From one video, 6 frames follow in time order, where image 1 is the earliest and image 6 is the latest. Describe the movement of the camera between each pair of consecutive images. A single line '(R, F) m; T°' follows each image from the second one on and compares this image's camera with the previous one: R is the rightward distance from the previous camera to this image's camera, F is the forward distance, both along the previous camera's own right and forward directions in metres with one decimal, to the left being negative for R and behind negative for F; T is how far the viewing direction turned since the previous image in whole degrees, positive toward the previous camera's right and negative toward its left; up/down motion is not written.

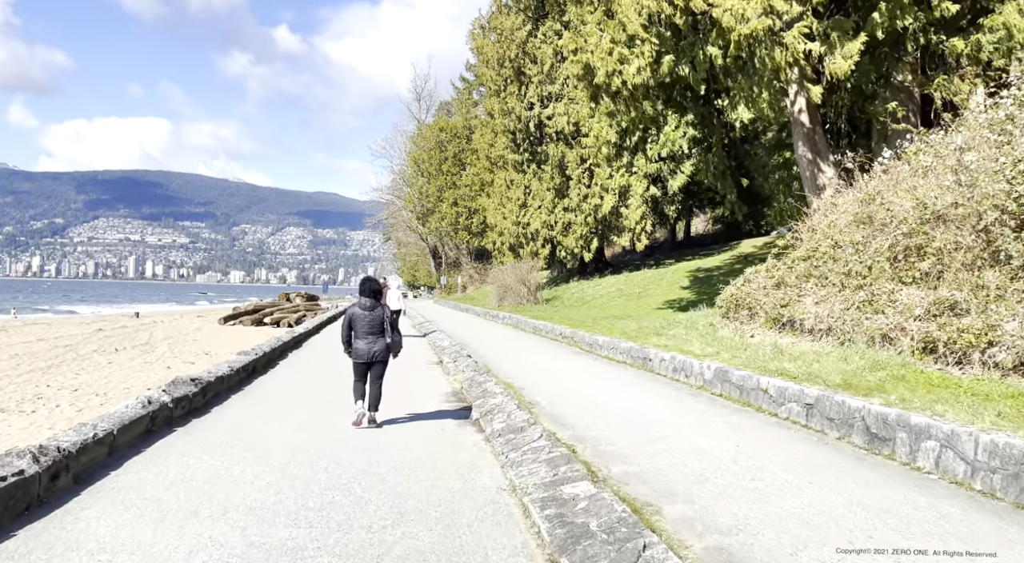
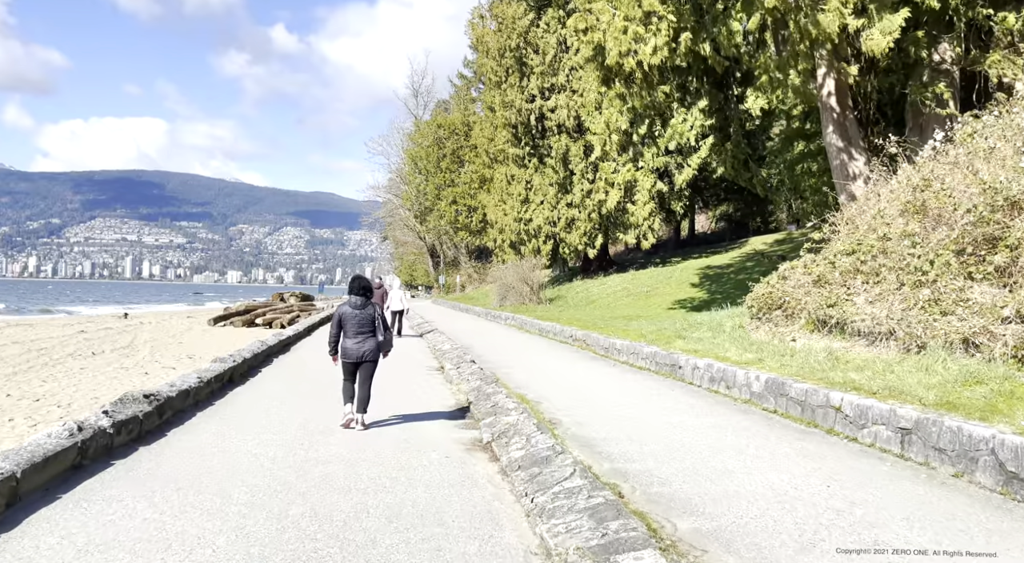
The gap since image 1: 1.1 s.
(-0.2, +1.3) m; 0°
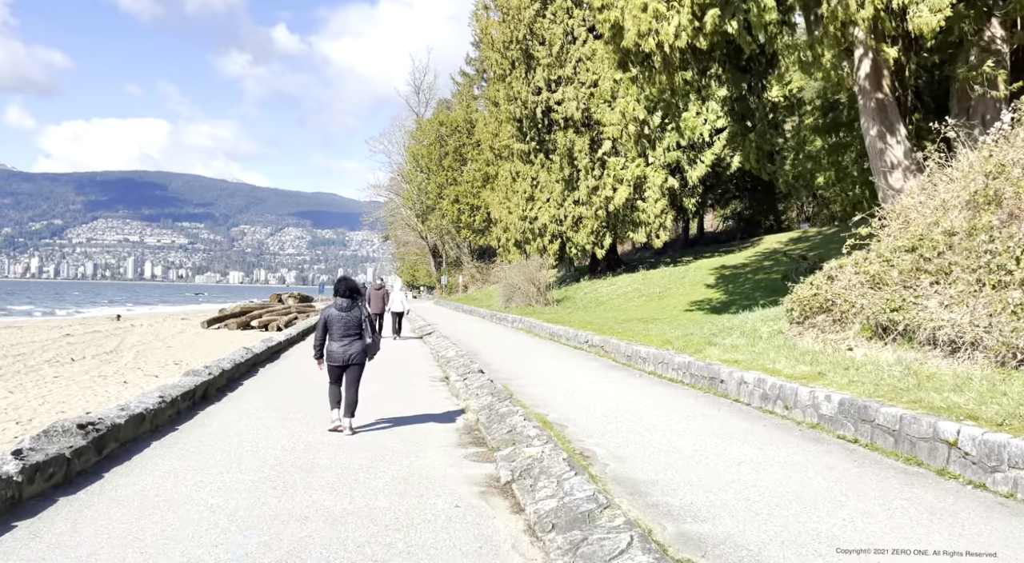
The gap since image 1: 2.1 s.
(-0.2, +1.3) m; 0°
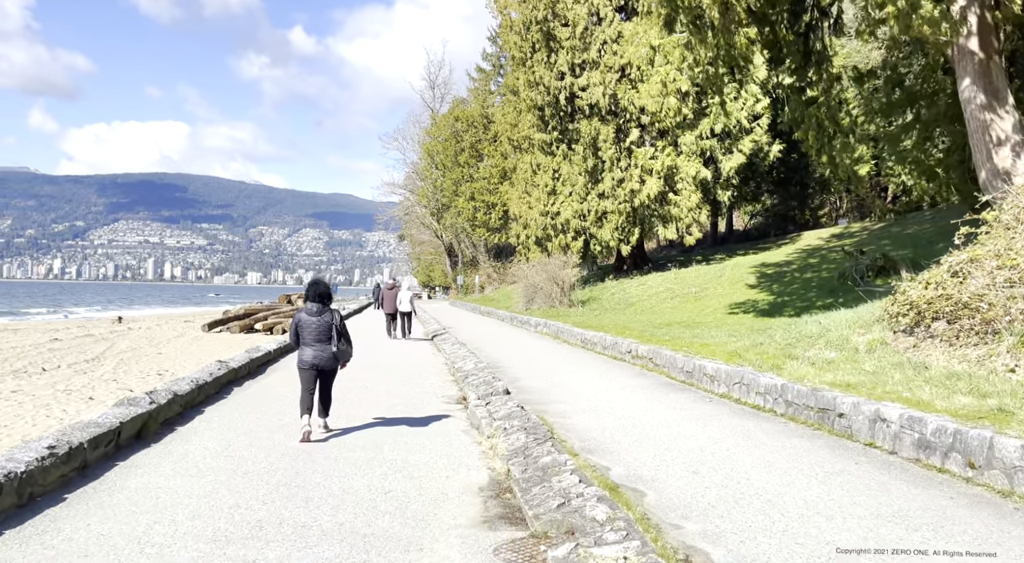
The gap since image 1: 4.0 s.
(-0.2, +2.3) m; -1°
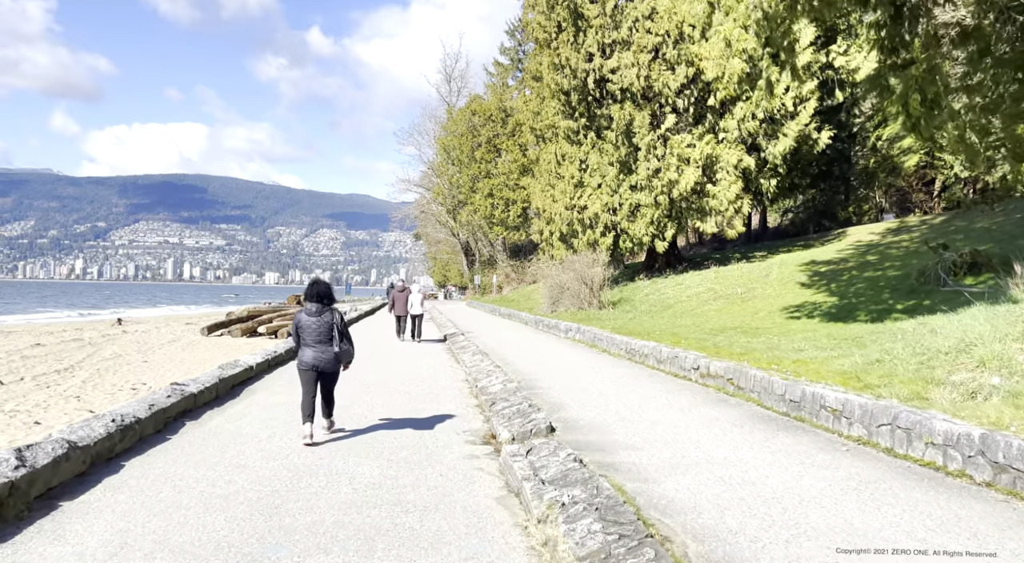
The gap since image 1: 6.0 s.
(-0.3, +2.5) m; -1°
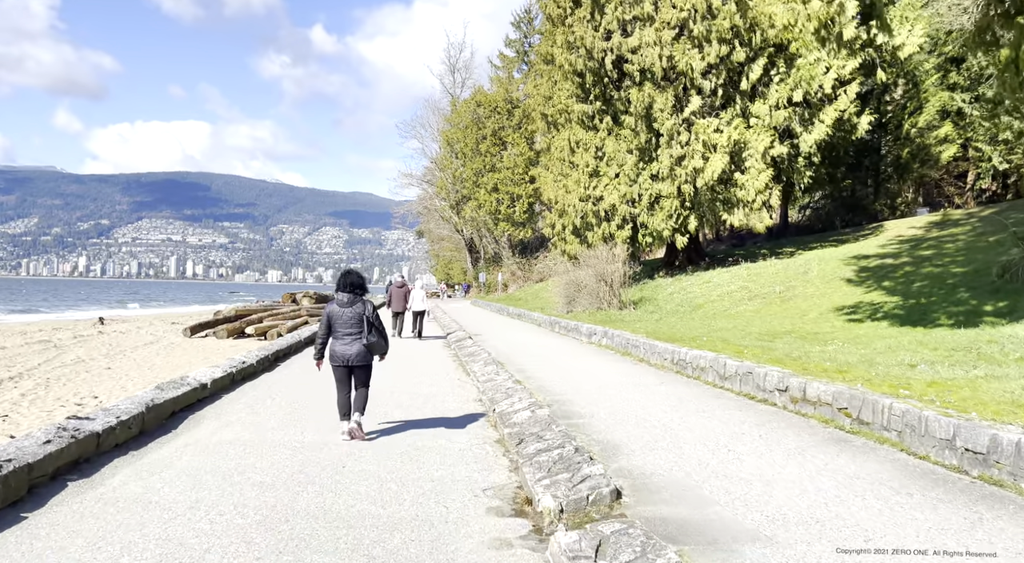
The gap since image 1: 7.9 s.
(-0.3, +2.4) m; 0°
